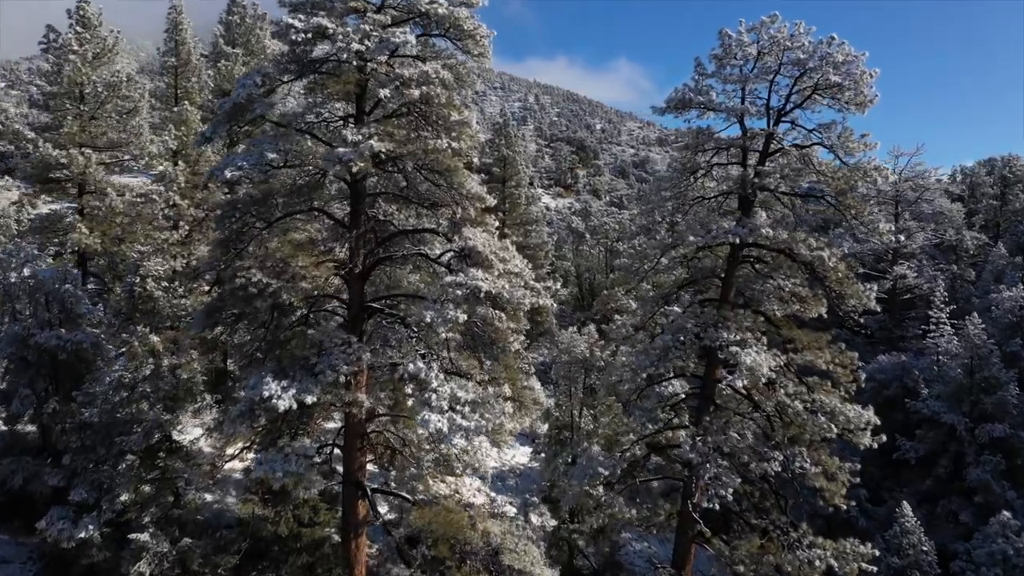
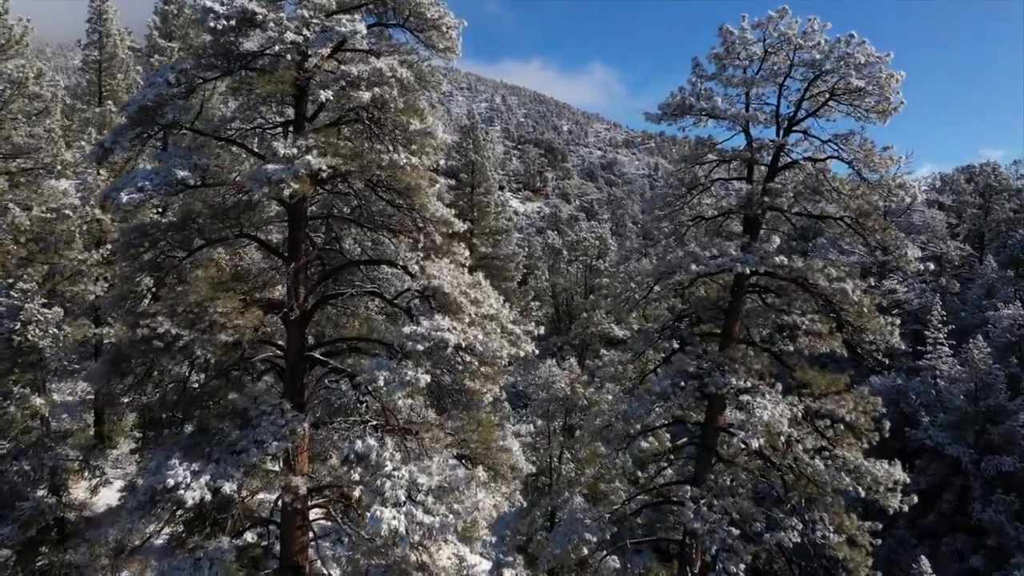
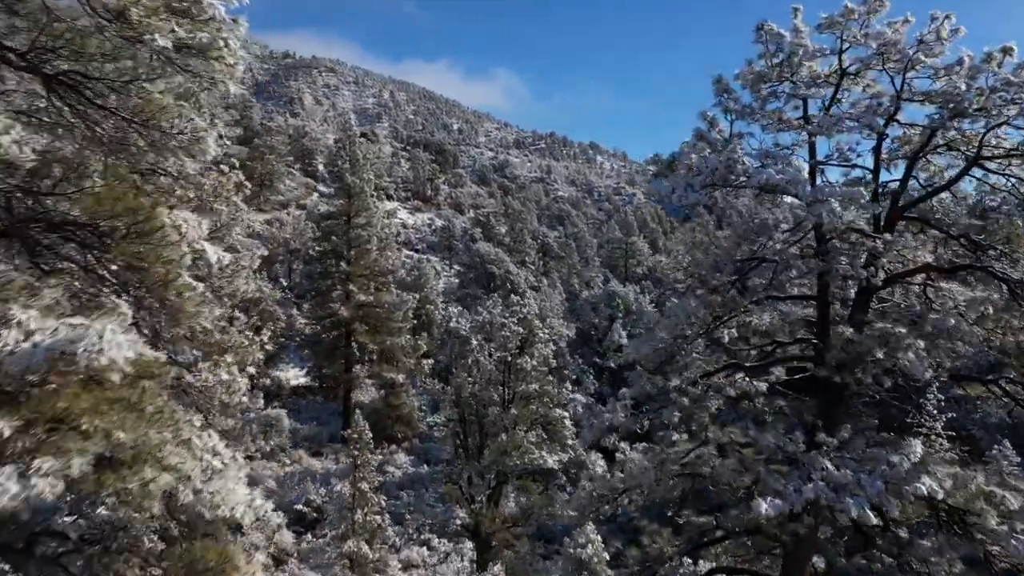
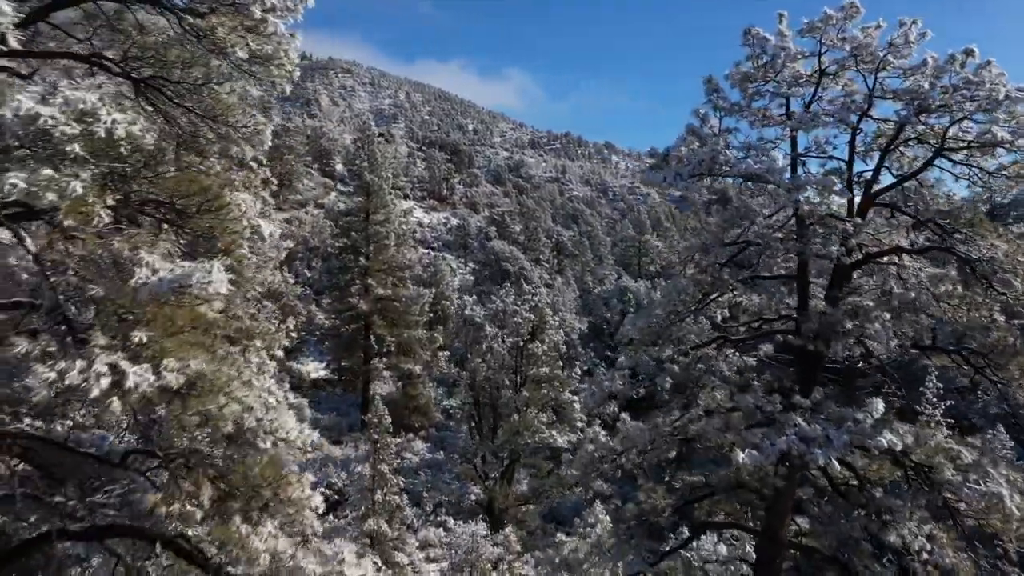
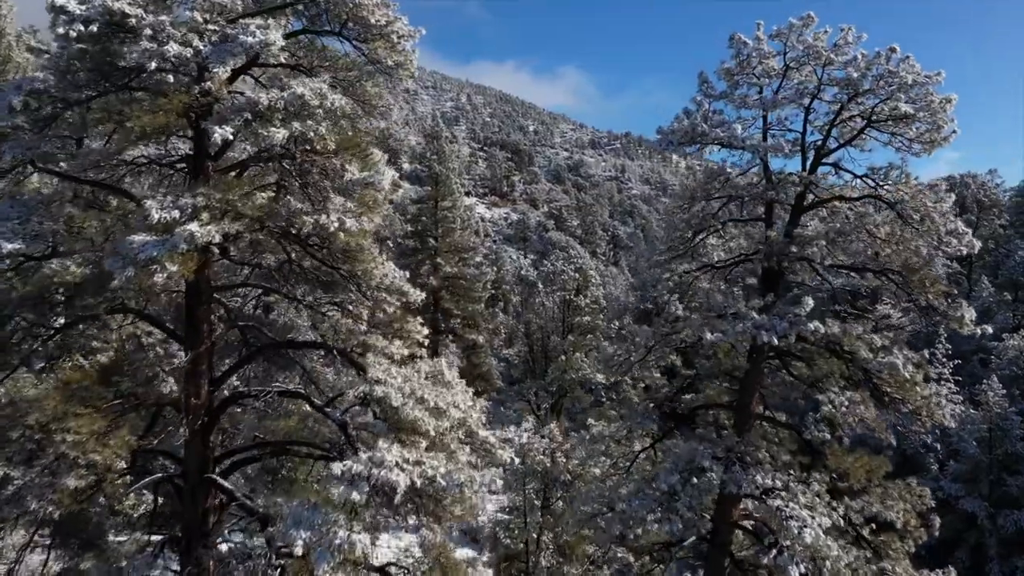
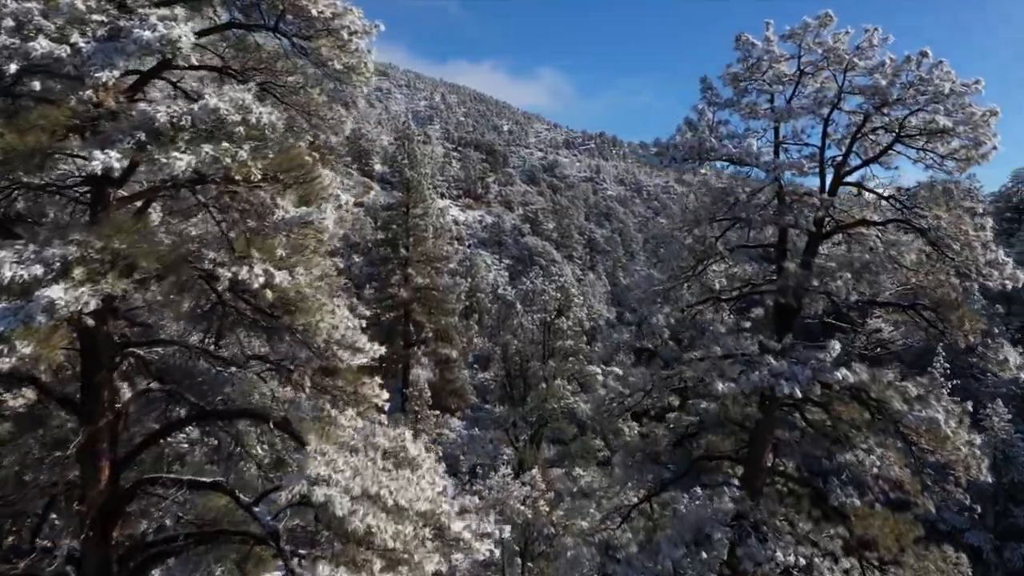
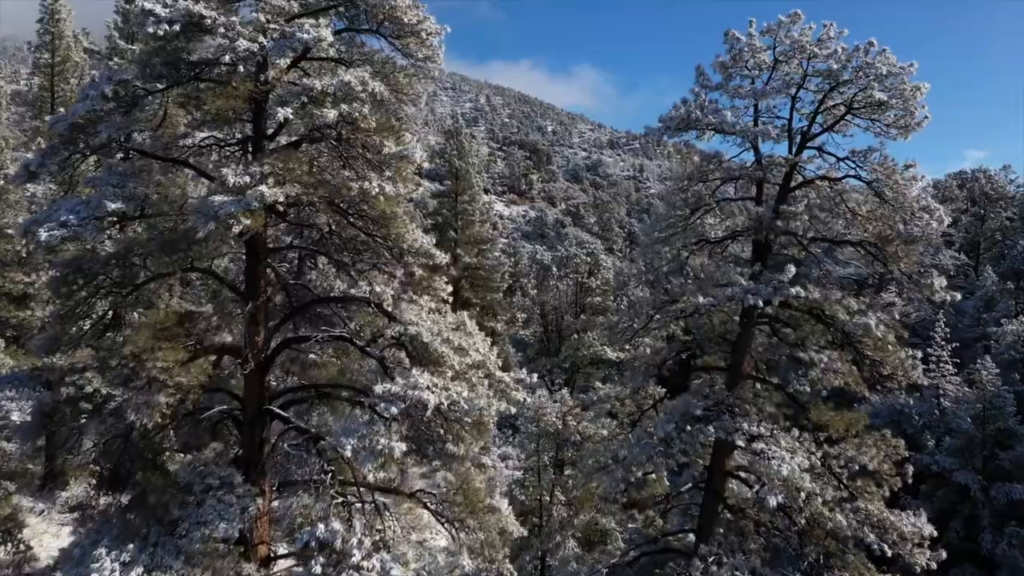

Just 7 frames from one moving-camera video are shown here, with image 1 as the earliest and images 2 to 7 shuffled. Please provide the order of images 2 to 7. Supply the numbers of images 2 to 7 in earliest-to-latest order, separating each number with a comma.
2, 7, 5, 6, 4, 3
